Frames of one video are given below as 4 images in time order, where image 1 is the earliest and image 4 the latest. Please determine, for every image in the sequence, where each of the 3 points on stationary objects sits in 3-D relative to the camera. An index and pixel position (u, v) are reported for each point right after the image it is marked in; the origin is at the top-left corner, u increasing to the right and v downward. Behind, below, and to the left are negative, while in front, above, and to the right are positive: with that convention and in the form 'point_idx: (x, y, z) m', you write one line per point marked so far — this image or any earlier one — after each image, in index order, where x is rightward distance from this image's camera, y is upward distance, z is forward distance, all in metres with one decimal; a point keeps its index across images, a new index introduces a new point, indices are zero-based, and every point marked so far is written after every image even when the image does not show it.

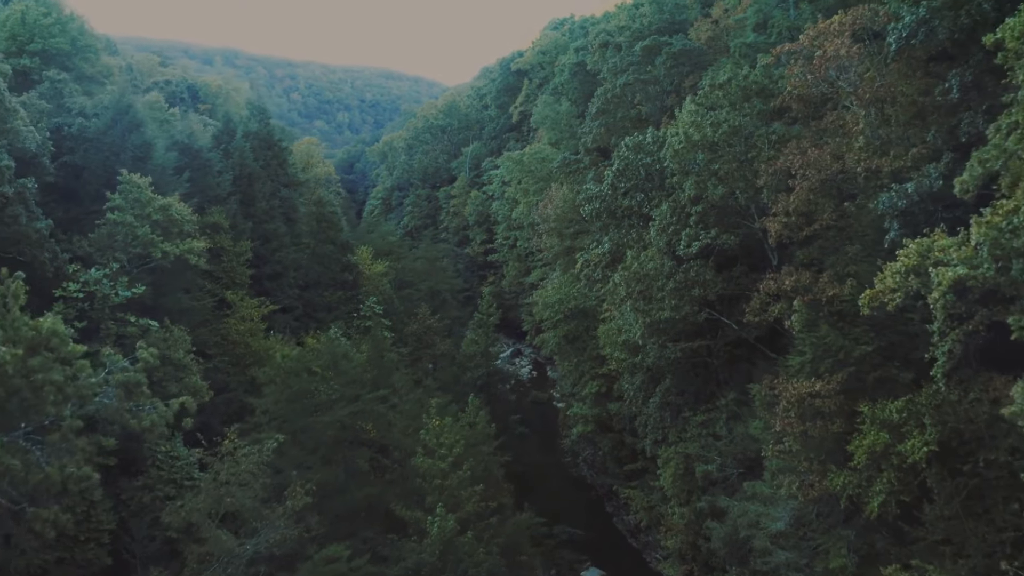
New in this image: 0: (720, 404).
0: (+3.7, -2.1, +19.2) m
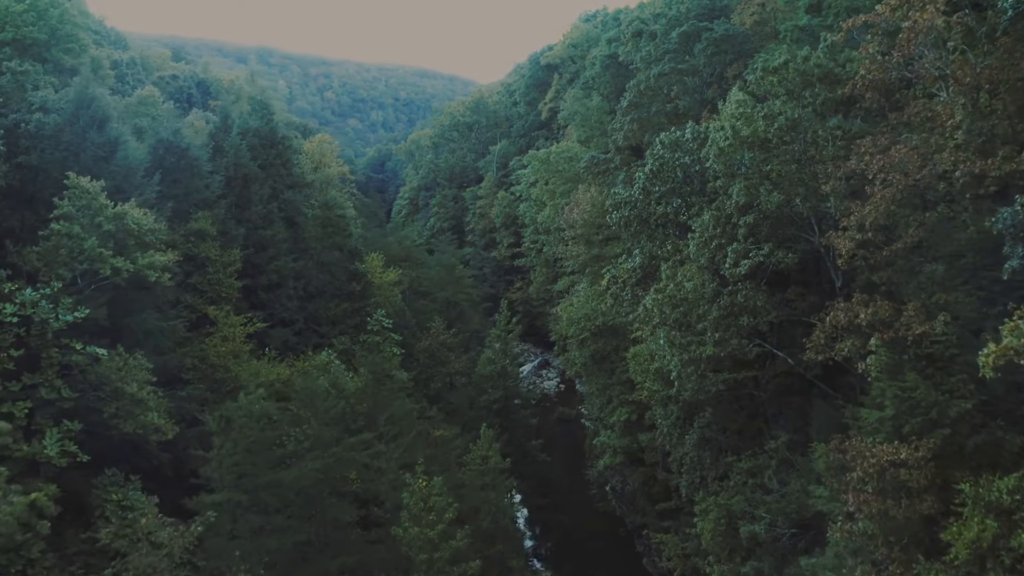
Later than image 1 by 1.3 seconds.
0: (+3.9, -2.4, +16.2) m
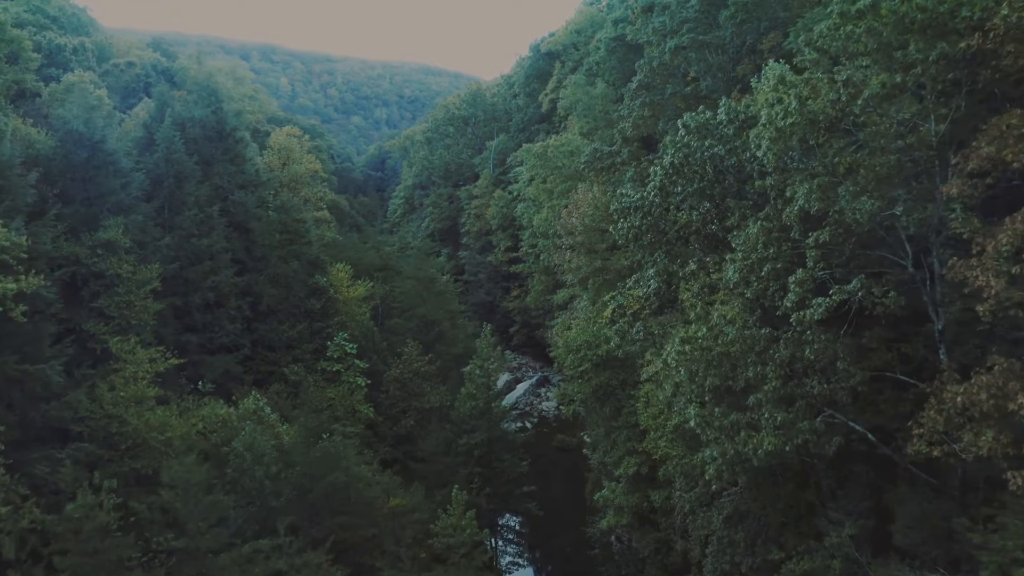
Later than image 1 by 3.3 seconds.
0: (+3.6, -2.9, +11.8) m
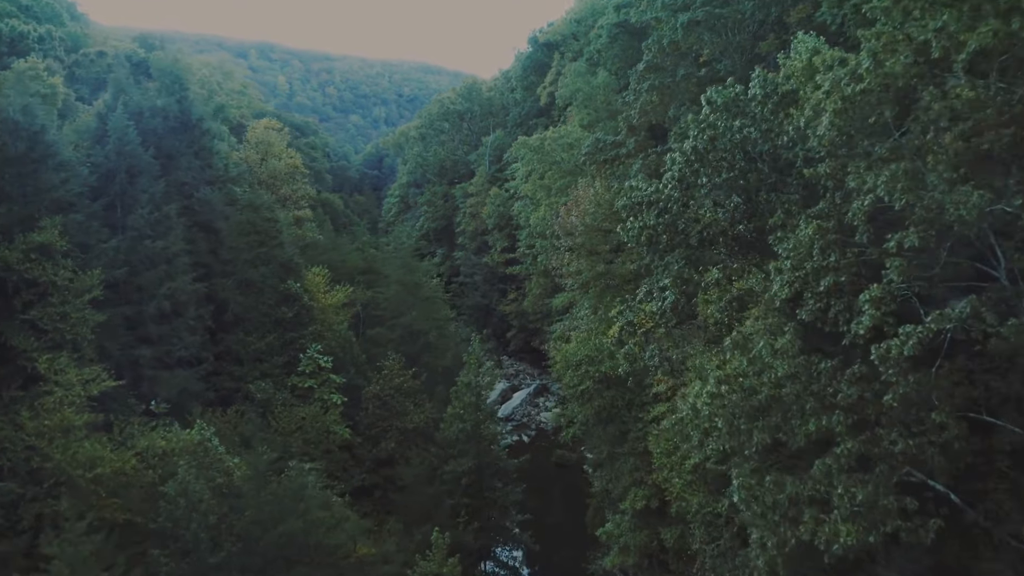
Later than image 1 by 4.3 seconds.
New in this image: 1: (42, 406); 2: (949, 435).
0: (+3.4, -3.0, +9.5) m
1: (-6.1, -1.5, +14.0) m
2: (+2.8, -0.9, +6.8) m
